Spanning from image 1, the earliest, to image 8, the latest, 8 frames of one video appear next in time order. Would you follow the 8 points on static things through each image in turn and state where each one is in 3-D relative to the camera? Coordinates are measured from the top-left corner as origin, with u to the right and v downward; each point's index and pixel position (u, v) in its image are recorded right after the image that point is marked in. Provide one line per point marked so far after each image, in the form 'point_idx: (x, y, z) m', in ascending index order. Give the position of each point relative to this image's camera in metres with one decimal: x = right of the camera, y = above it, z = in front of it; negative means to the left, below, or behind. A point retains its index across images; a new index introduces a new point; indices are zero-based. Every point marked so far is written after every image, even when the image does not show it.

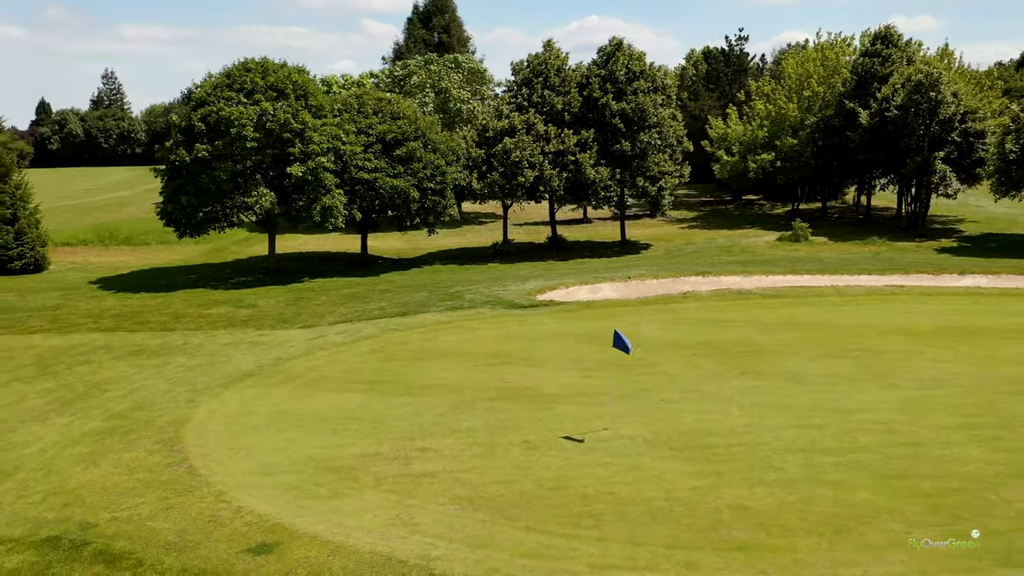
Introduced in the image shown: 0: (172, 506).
0: (-4.7, -2.9, +11.2) m
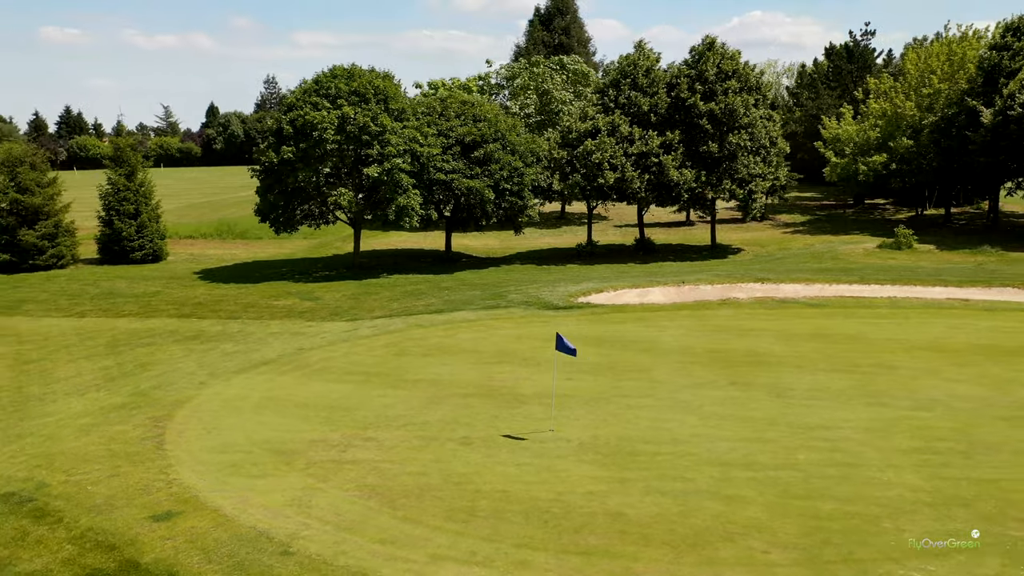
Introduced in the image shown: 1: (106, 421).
0: (-6.0, -2.8, +12.6) m
1: (-7.7, -2.6, +15.7) m
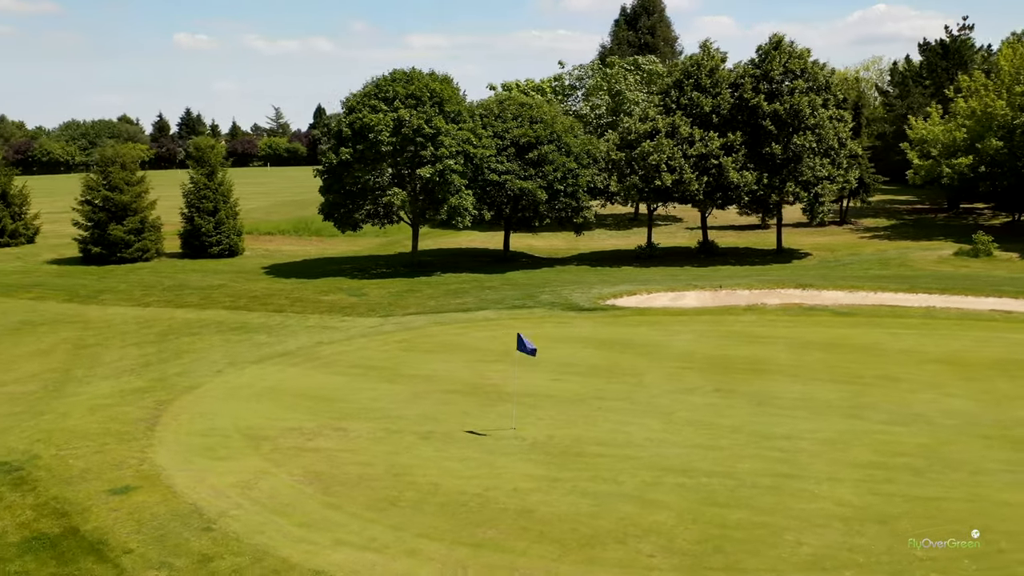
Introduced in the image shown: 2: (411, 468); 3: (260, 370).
0: (-6.9, -2.7, +13.8) m
1: (-8.1, -2.4, +17.1) m
2: (-1.6, -2.8, +12.7) m
3: (-6.0, -1.9, +19.6) m
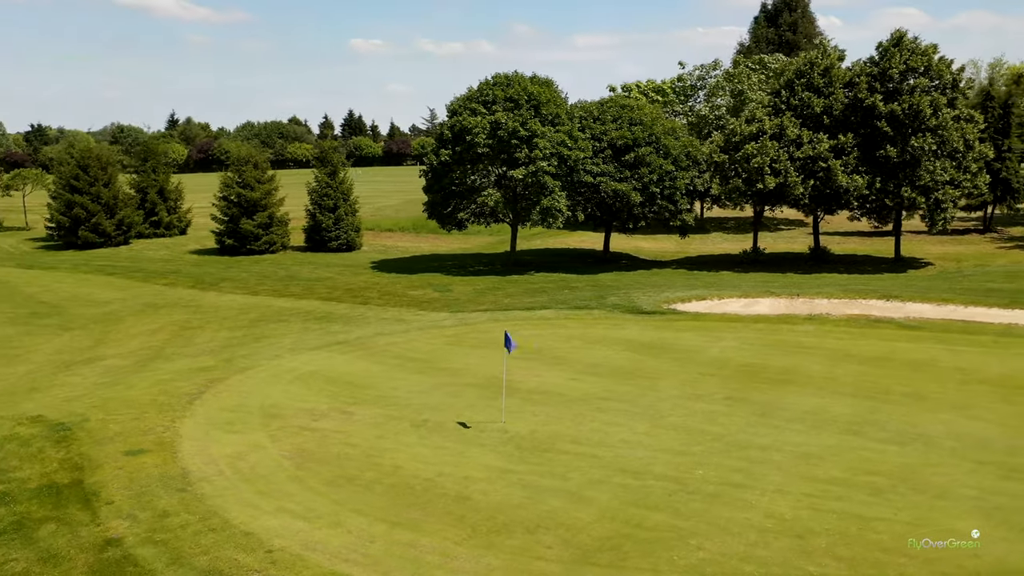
0: (-7.1, -2.5, +15.7) m
1: (-7.7, -2.1, +19.2) m
2: (-2.1, -2.7, +13.6) m
3: (-5.2, -1.8, +21.2) m
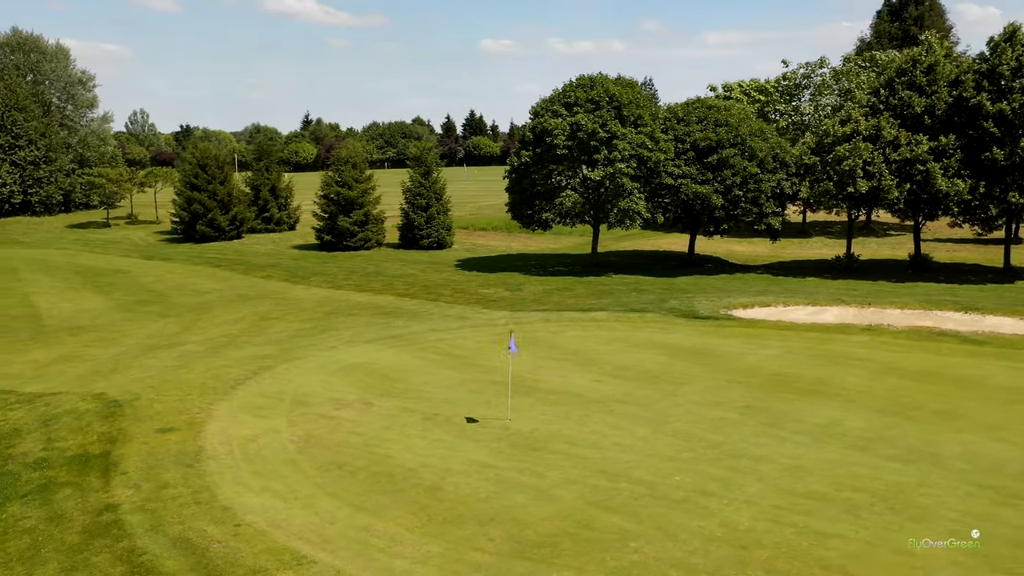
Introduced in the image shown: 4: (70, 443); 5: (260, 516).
0: (-6.8, -2.3, +17.1) m
1: (-6.9, -1.9, +20.7) m
2: (-2.2, -2.7, +14.4) m
3: (-4.1, -1.6, +22.3) m
4: (-7.7, -2.7, +14.4) m
5: (-3.4, -3.1, +11.1) m
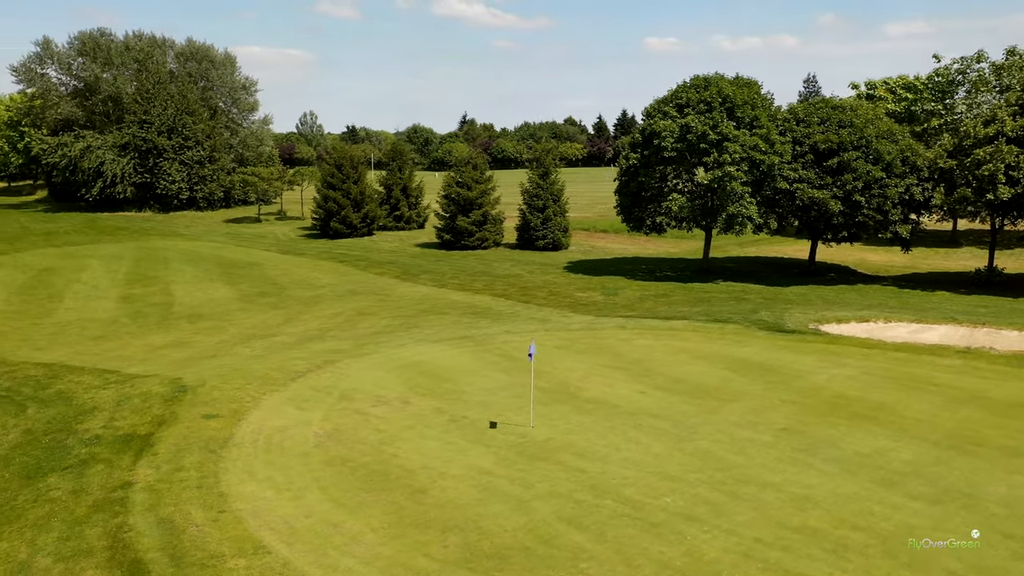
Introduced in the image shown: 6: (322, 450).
0: (-6.0, -2.2, +18.3) m
1: (-5.4, -1.9, +21.8) m
2: (-2.0, -2.7, +14.7) m
3: (-2.3, -1.7, +22.9) m
4: (-7.4, -2.6, +15.8) m
5: (-3.8, -3.1, +11.7) m
6: (-3.2, -2.8, +14.2) m
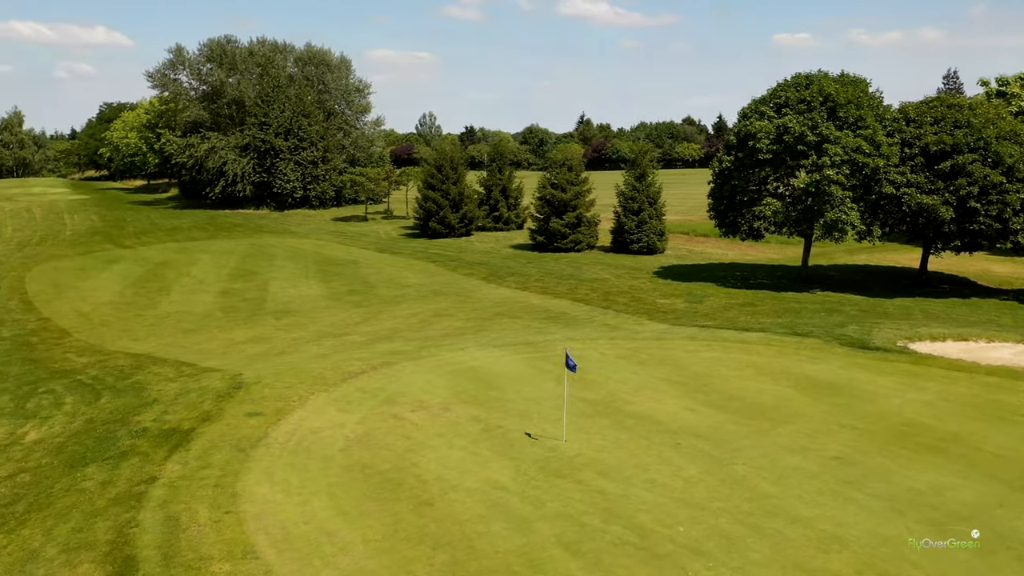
0: (-4.9, -2.2, +18.6) m
1: (-3.9, -1.9, +22.1) m
2: (-1.5, -2.8, +14.6) m
3: (-0.6, -1.8, +22.7) m
4: (-6.7, -2.6, +16.4) m
5: (-3.7, -3.1, +11.8) m
6: (-2.8, -2.9, +14.2) m
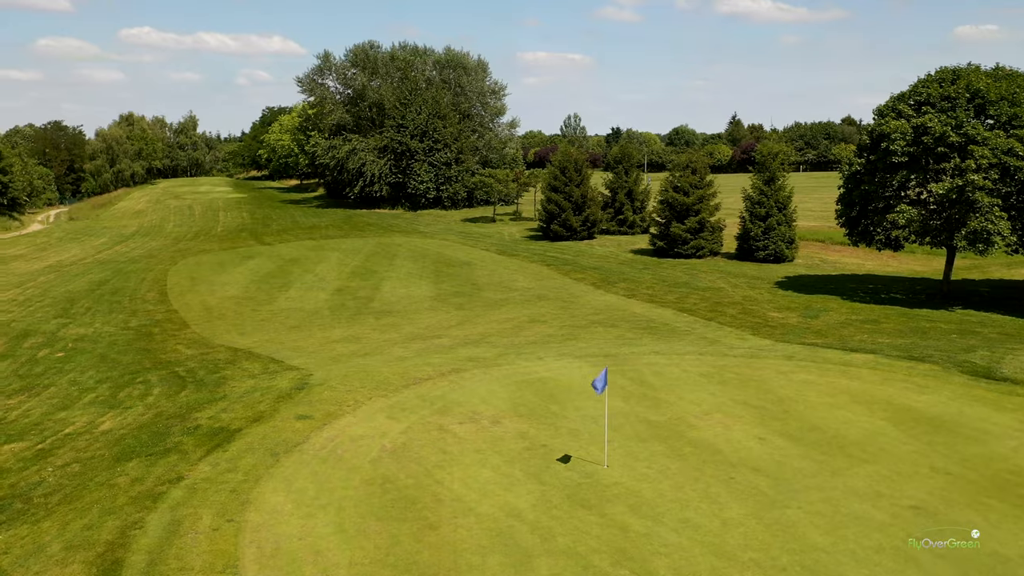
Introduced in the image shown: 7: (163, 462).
0: (-3.6, -2.3, +18.5) m
1: (-1.9, -2.0, +21.7) m
2: (-0.9, -3.0, +13.9) m
3: (+1.4, -2.0, +21.8) m
4: (-5.7, -2.6, +16.7) m
5: (-3.5, -3.2, +11.6) m
6: (-2.3, -3.0, +13.8) m
7: (-5.9, -2.9, +13.9) m
